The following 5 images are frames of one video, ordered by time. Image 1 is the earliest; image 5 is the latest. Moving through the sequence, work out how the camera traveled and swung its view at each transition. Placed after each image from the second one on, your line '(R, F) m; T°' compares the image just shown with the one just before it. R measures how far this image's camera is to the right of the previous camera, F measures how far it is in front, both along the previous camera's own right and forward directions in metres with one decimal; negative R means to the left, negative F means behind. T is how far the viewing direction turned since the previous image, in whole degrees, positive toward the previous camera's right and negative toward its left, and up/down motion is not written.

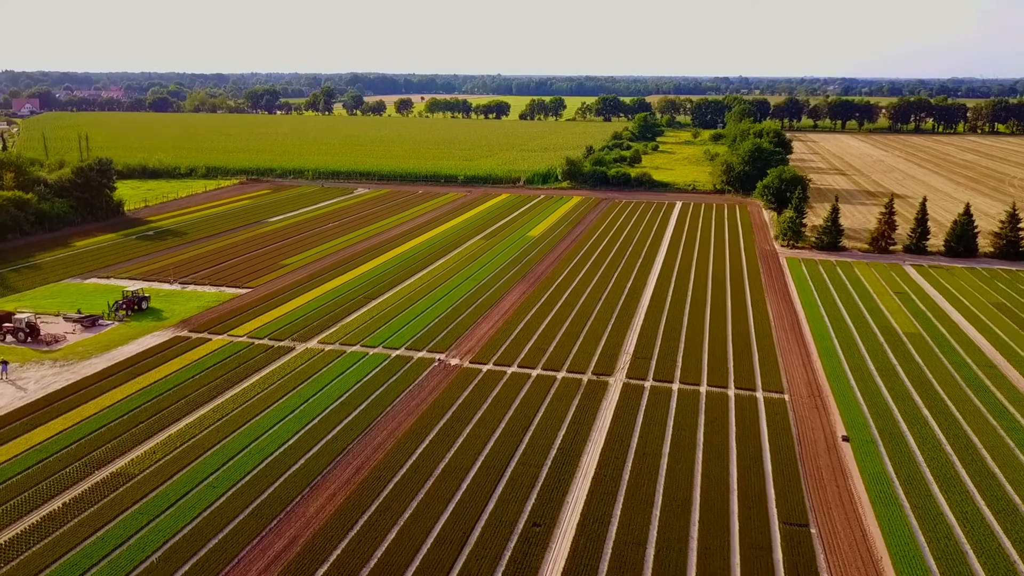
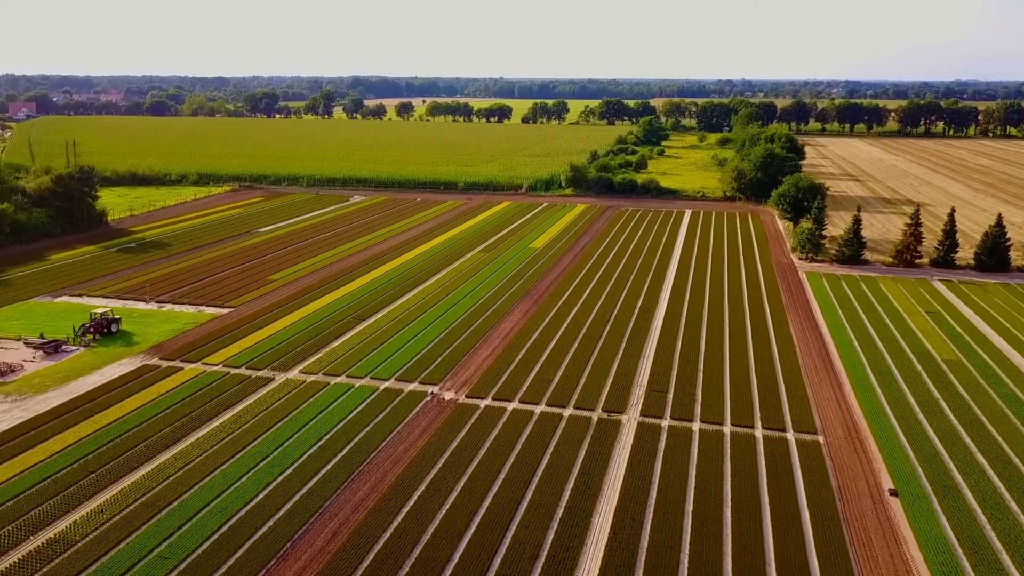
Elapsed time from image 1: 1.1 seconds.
(+0.1, +2.6) m; 0°
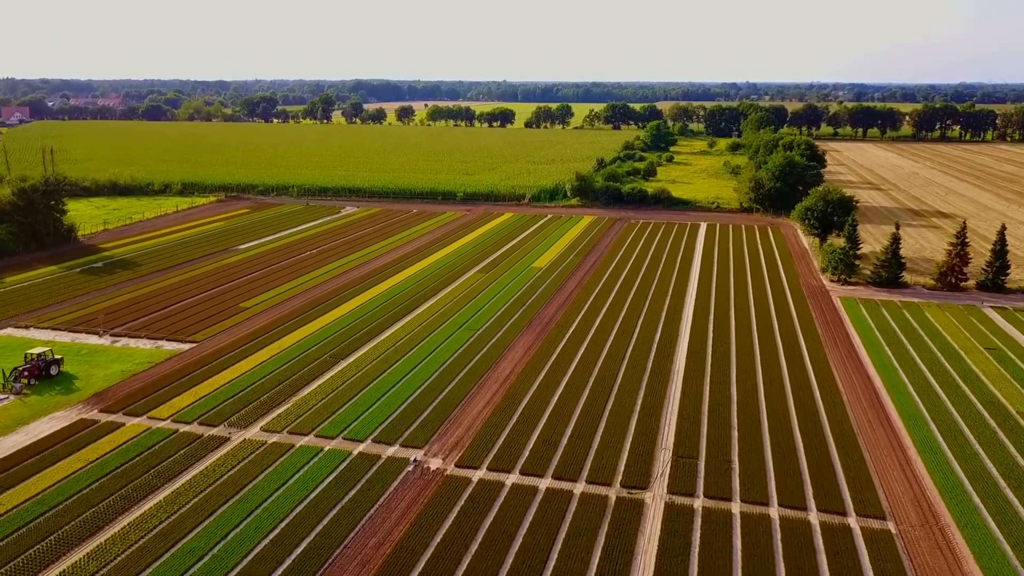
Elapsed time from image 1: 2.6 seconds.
(+0.1, +4.0) m; 0°
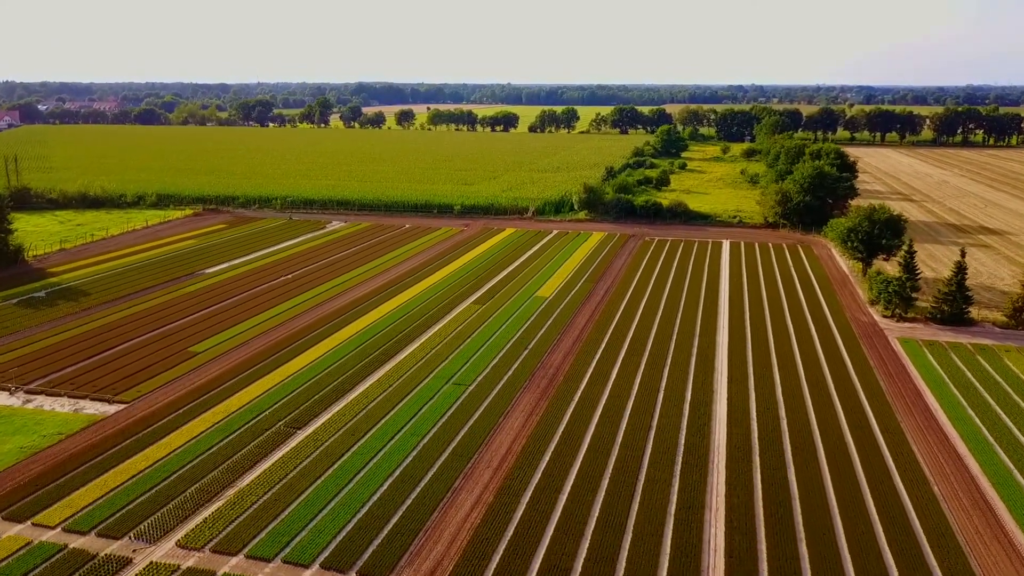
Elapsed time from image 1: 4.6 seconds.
(+0.2, +5.3) m; 0°
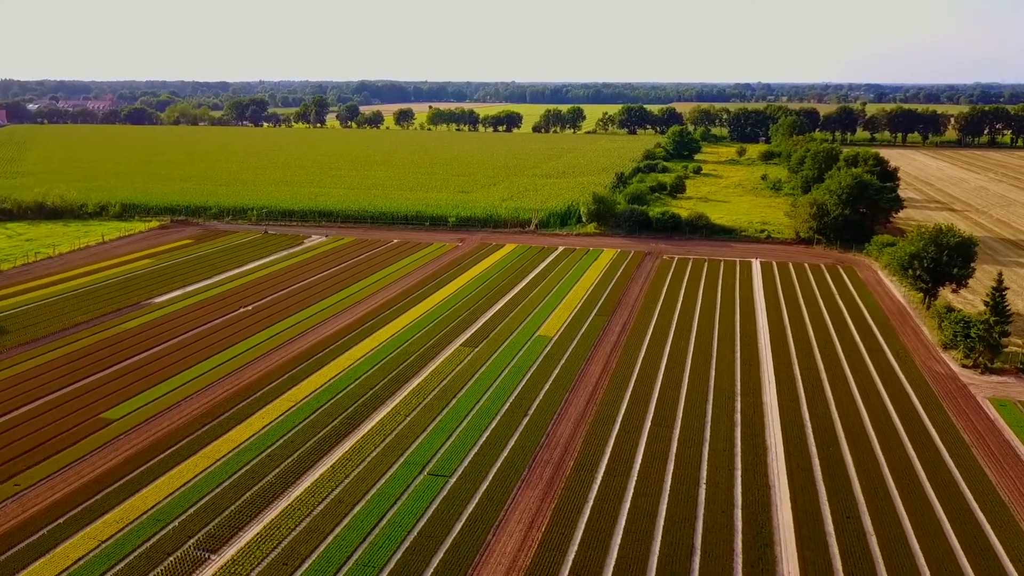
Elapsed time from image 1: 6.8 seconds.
(+0.3, +5.9) m; 0°
